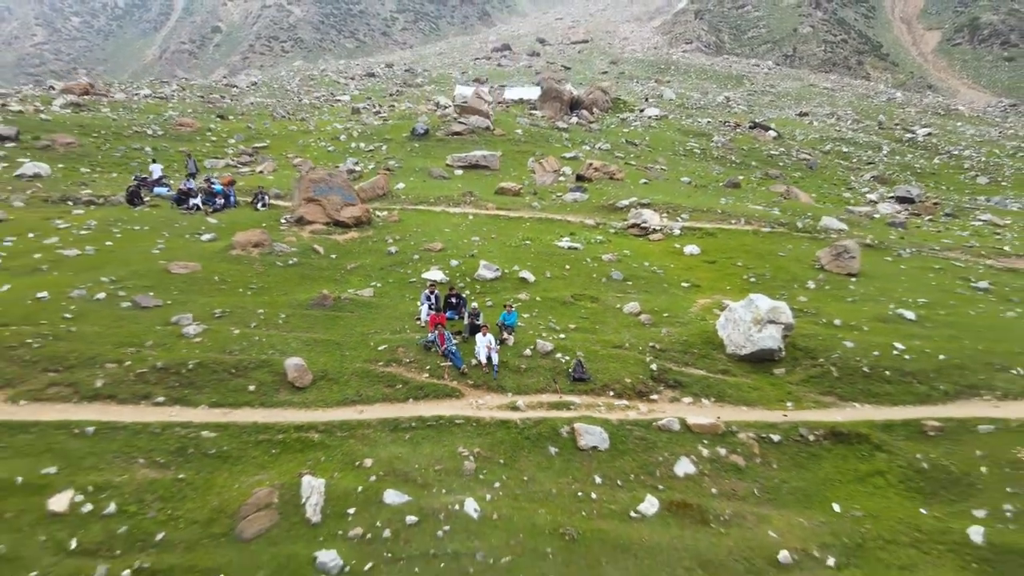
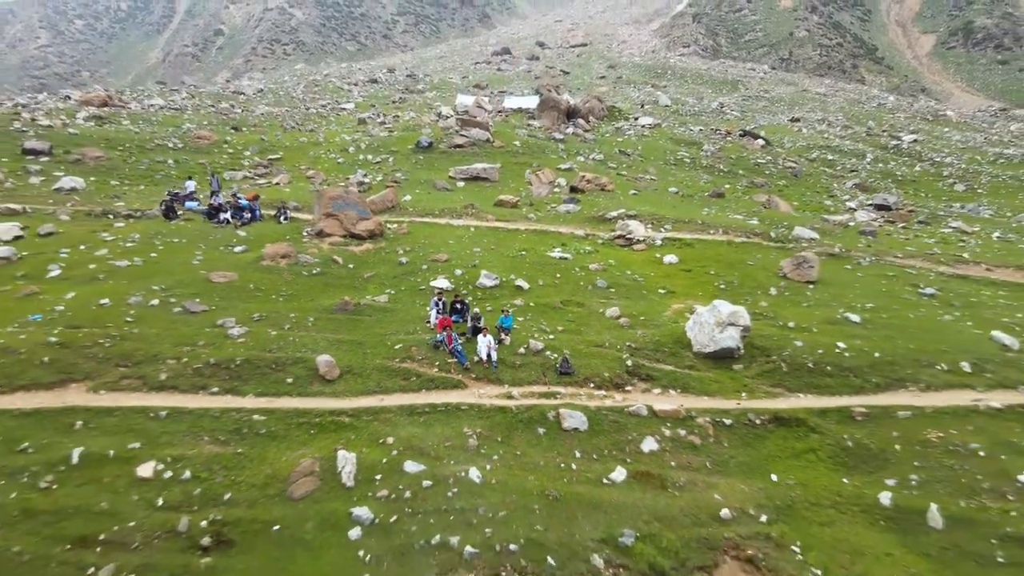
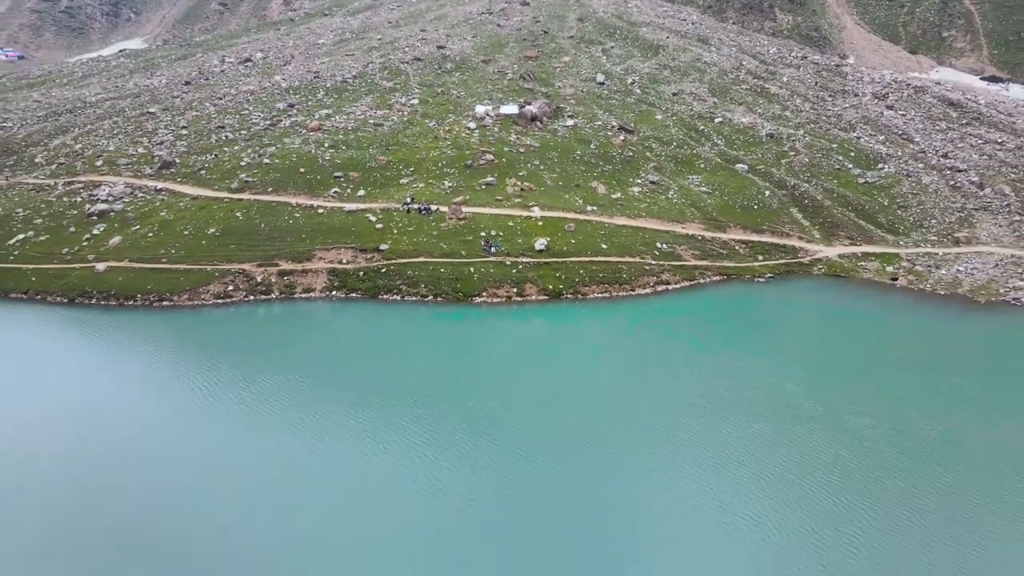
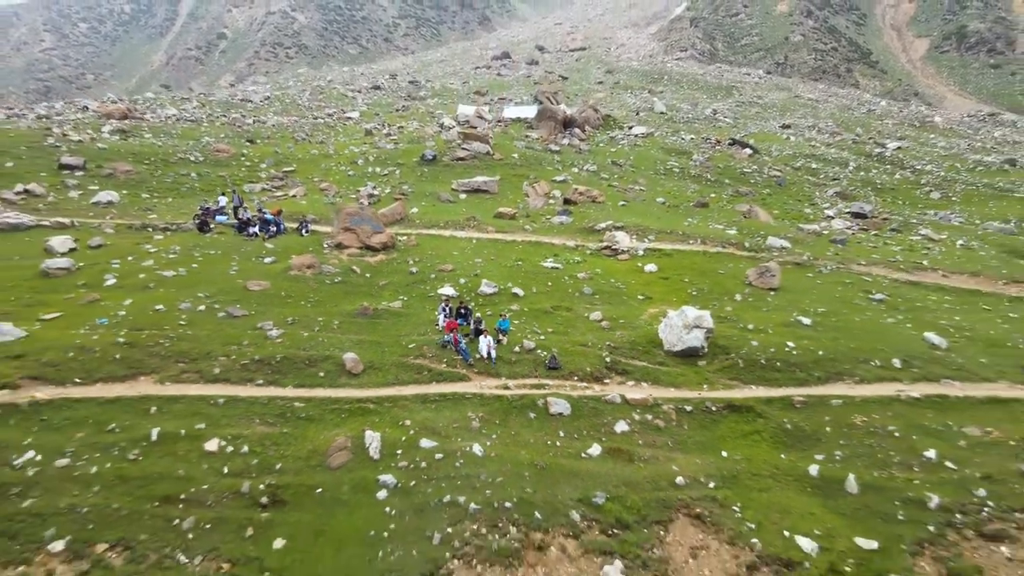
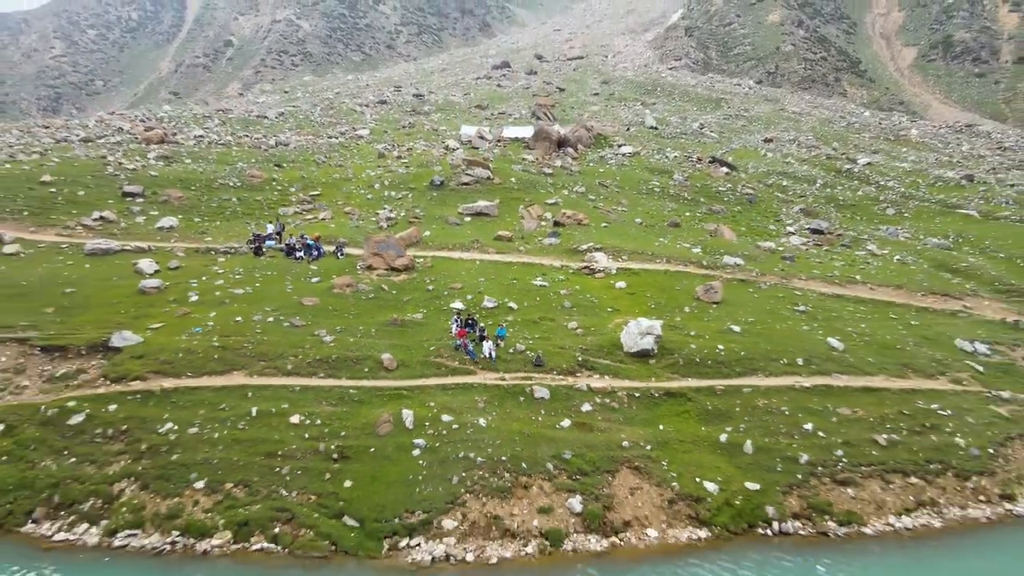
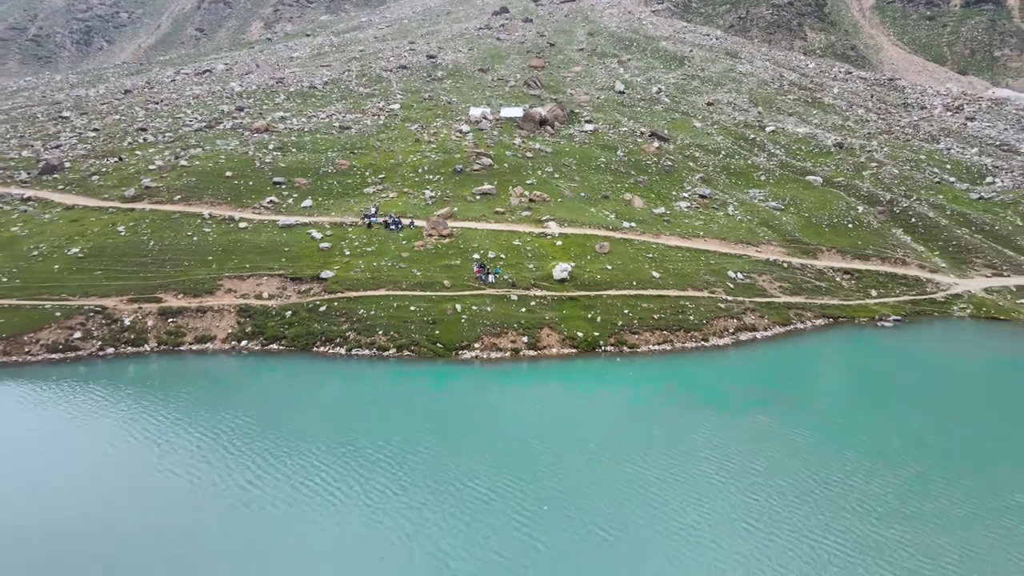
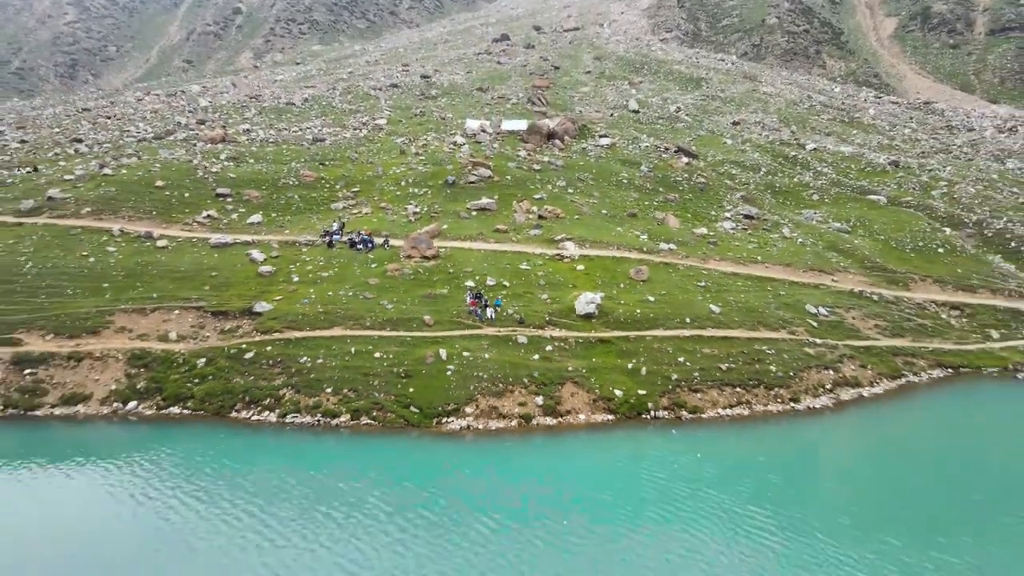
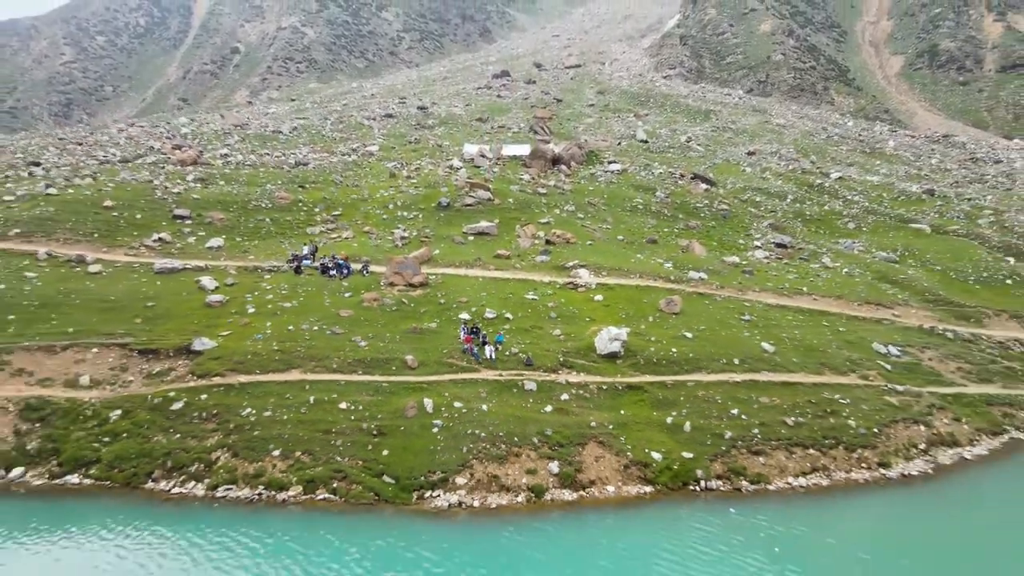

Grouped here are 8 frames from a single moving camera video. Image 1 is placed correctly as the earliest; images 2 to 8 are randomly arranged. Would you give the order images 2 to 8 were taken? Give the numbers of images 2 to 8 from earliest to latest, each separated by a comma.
2, 4, 5, 8, 7, 6, 3
